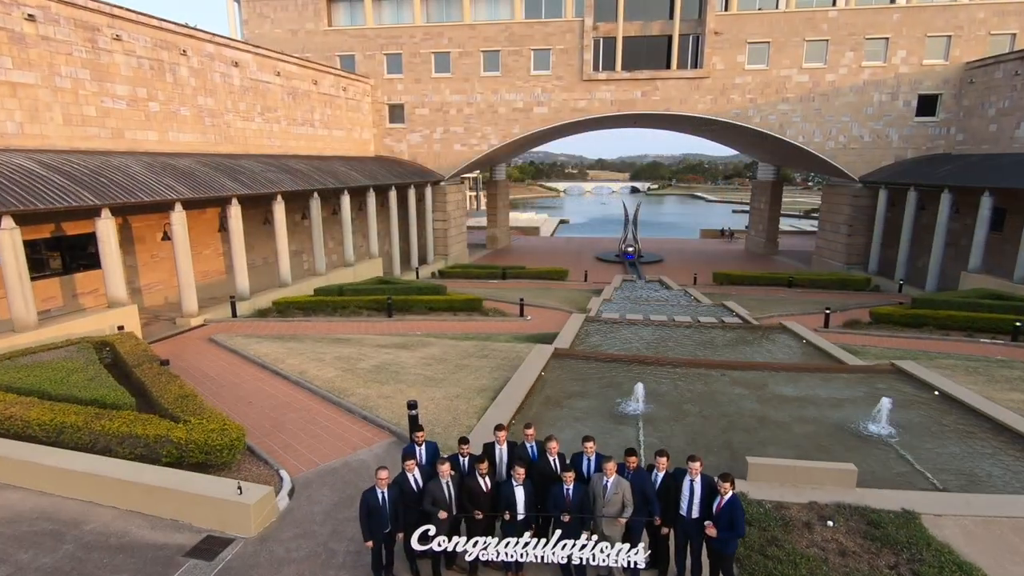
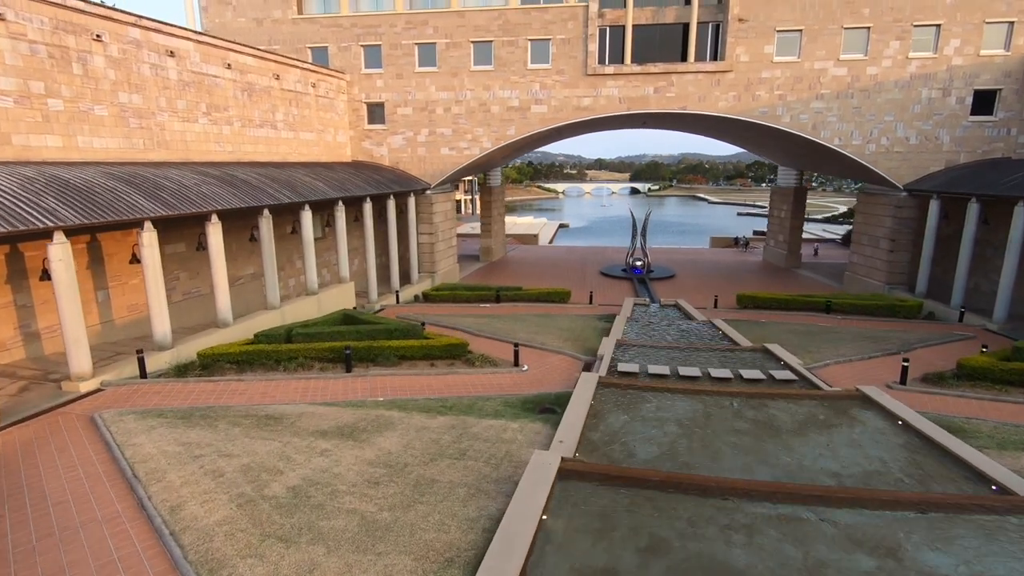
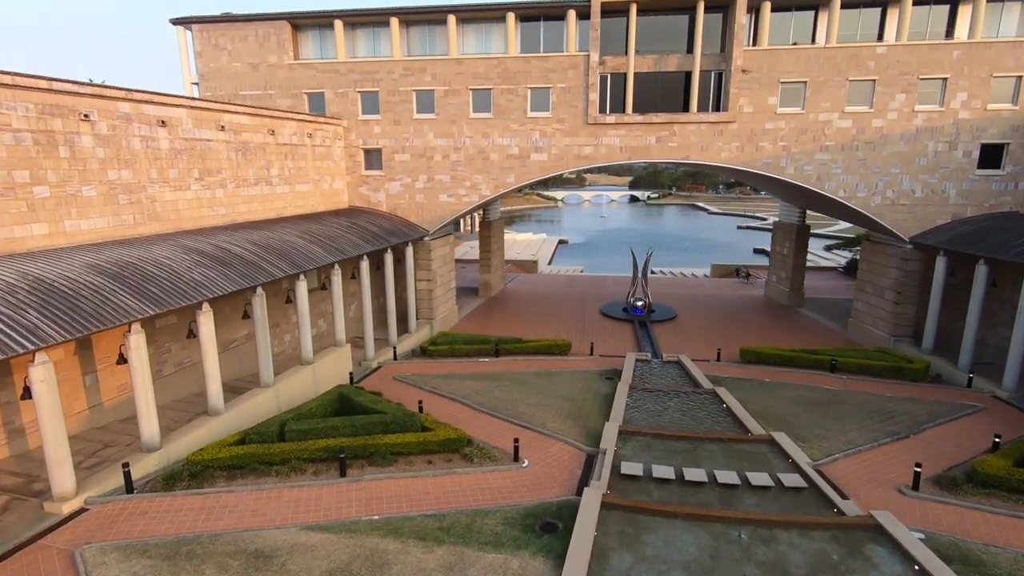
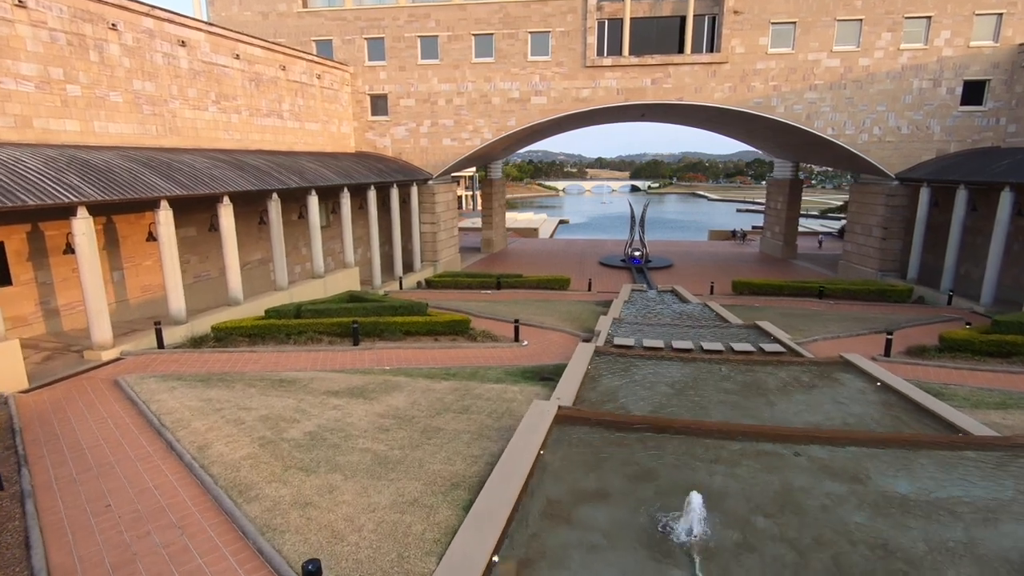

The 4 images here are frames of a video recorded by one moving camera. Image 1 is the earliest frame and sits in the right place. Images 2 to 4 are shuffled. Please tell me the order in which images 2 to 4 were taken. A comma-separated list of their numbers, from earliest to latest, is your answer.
4, 2, 3
